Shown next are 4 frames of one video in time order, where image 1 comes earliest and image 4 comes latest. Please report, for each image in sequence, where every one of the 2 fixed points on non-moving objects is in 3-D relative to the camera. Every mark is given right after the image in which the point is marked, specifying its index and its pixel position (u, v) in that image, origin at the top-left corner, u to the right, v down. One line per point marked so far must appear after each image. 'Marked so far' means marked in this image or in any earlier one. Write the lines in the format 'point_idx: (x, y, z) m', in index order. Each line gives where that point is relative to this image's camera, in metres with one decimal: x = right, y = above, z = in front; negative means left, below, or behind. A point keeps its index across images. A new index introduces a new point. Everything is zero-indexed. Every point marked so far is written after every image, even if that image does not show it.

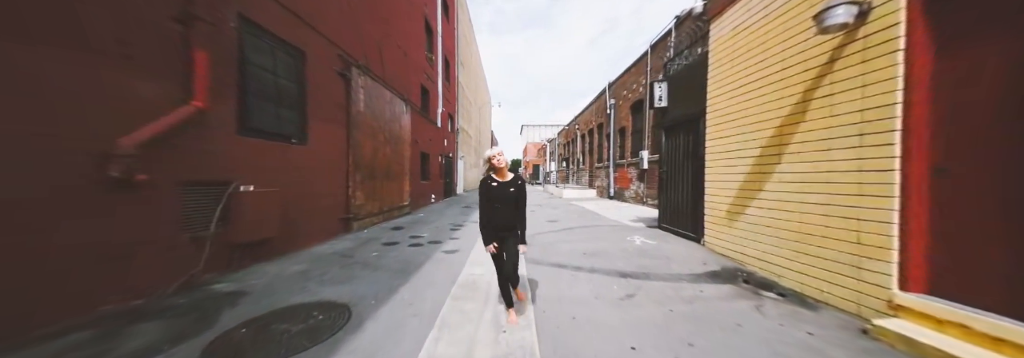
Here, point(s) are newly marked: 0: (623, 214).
0: (+3.7, -1.2, +8.2) m
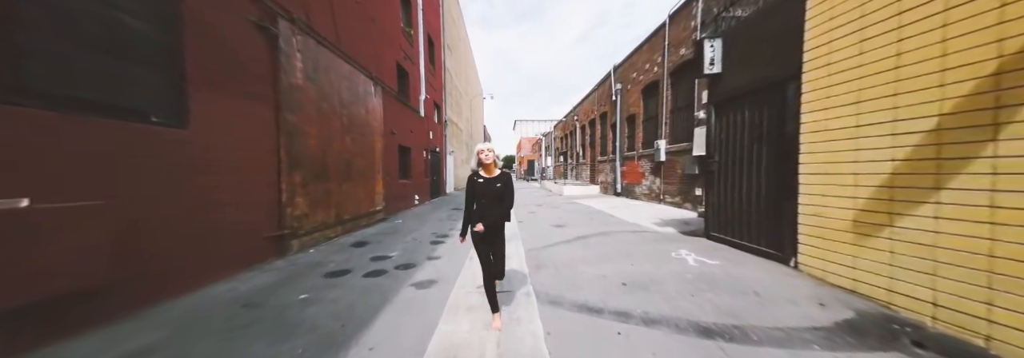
0: (+3.7, -1.0, +6.8) m
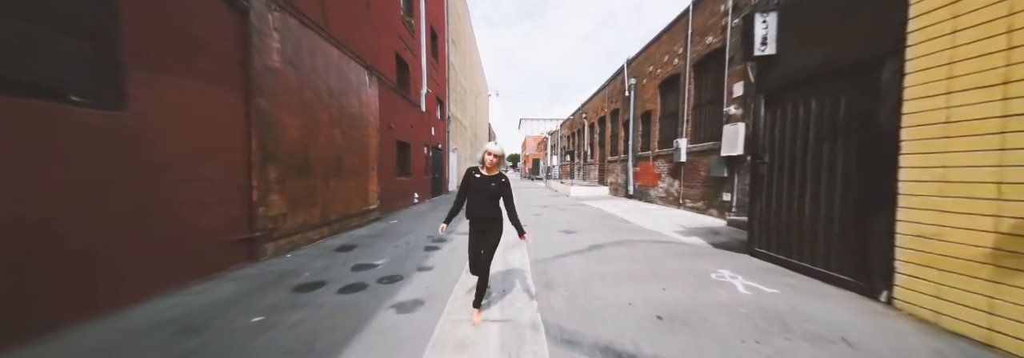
0: (+3.8, -1.1, +6.1) m
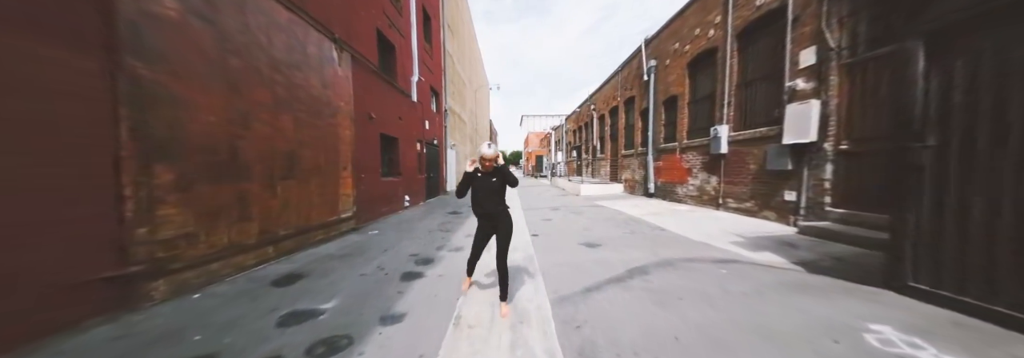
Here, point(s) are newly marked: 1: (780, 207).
0: (+3.9, -1.0, +4.9) m
1: (+5.4, -0.5, +4.7) m
